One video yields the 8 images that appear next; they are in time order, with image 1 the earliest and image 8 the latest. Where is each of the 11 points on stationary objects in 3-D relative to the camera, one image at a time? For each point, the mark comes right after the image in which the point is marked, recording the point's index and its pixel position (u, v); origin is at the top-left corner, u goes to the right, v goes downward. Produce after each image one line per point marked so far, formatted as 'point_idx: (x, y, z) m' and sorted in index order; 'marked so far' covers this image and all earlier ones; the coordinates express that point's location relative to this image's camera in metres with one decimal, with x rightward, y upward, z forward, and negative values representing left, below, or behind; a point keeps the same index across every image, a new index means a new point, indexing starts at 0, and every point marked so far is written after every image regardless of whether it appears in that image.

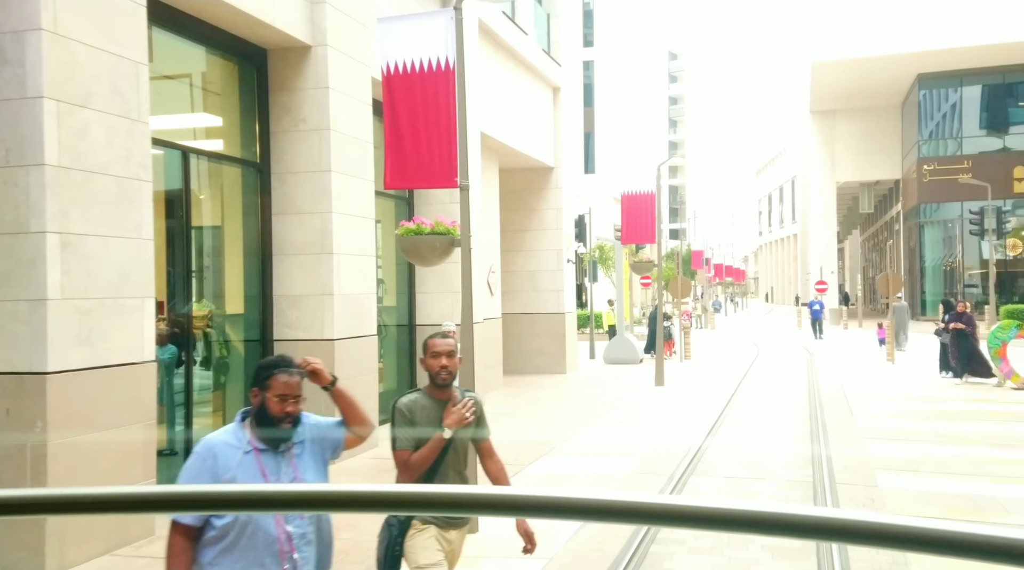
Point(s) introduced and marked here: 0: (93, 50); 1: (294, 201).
0: (-3.0, +1.7, +6.9) m
1: (-2.5, +1.0, +10.7) m
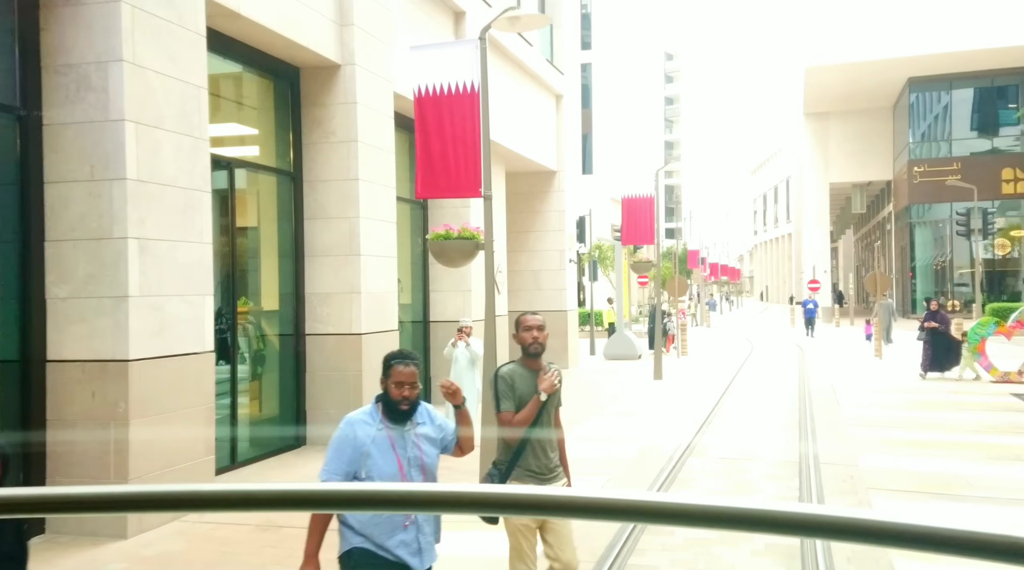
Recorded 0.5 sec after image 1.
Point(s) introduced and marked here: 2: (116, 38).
0: (-2.9, +1.7, +7.9) m
1: (-2.3, +1.0, +11.6) m
2: (-3.1, +1.9, +7.4) m
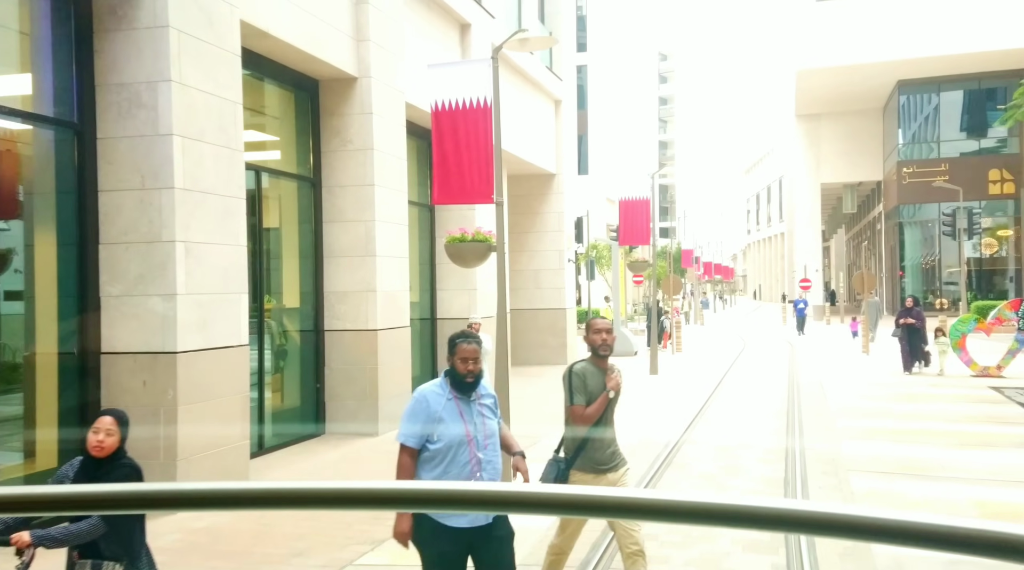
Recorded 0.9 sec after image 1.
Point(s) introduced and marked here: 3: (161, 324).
0: (-2.8, +1.7, +8.6) m
1: (-2.2, +1.0, +12.4) m
2: (-3.0, +1.9, +8.2) m
3: (-3.0, -0.3, +8.2) m
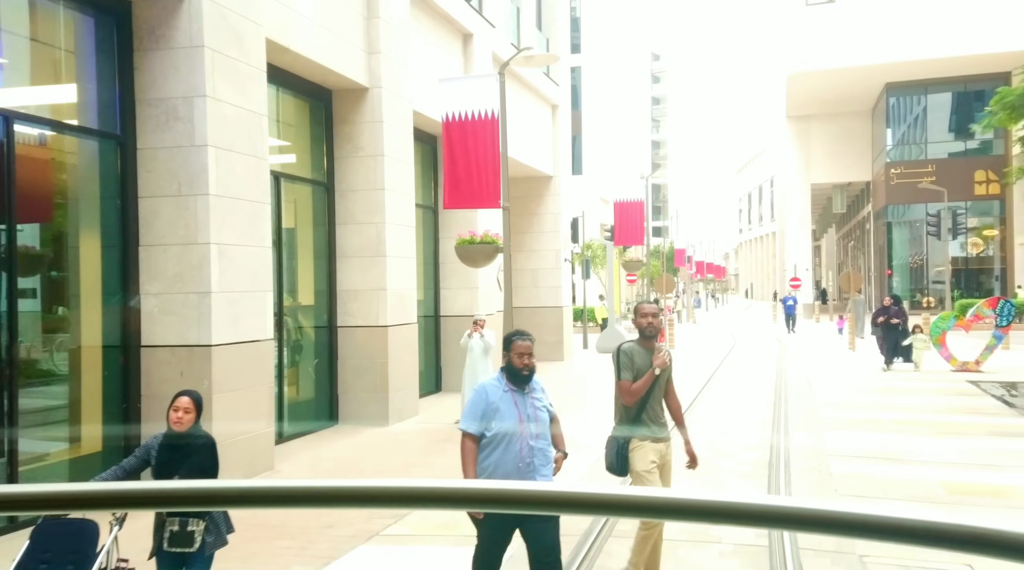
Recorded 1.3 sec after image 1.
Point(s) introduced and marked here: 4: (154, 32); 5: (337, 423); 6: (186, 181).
0: (-2.7, +1.7, +9.4) m
1: (-2.2, +1.0, +13.1) m
2: (-2.9, +1.9, +8.9) m
3: (-3.0, -0.3, +8.9) m
4: (-3.3, +2.4, +9.0) m
5: (-2.4, -1.9, +13.2) m
6: (-3.1, +1.0, +8.9) m
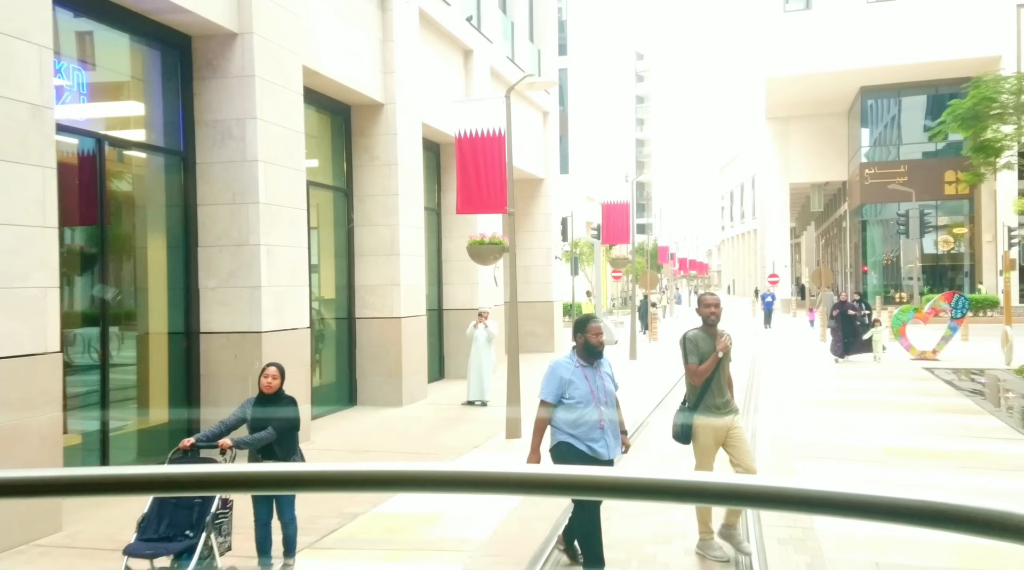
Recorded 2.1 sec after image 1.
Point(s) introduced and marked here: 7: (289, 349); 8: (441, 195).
0: (-2.7, +1.8, +10.8) m
1: (-2.2, +1.1, +14.6) m
2: (-2.8, +2.0, +10.4) m
3: (-2.9, -0.3, +10.4) m
4: (-3.3, +2.4, +10.4) m
5: (-2.4, -1.8, +14.7) m
6: (-3.0, +1.0, +10.4) m
7: (-2.6, -0.7, +10.9) m
8: (-1.3, +1.7, +17.9) m
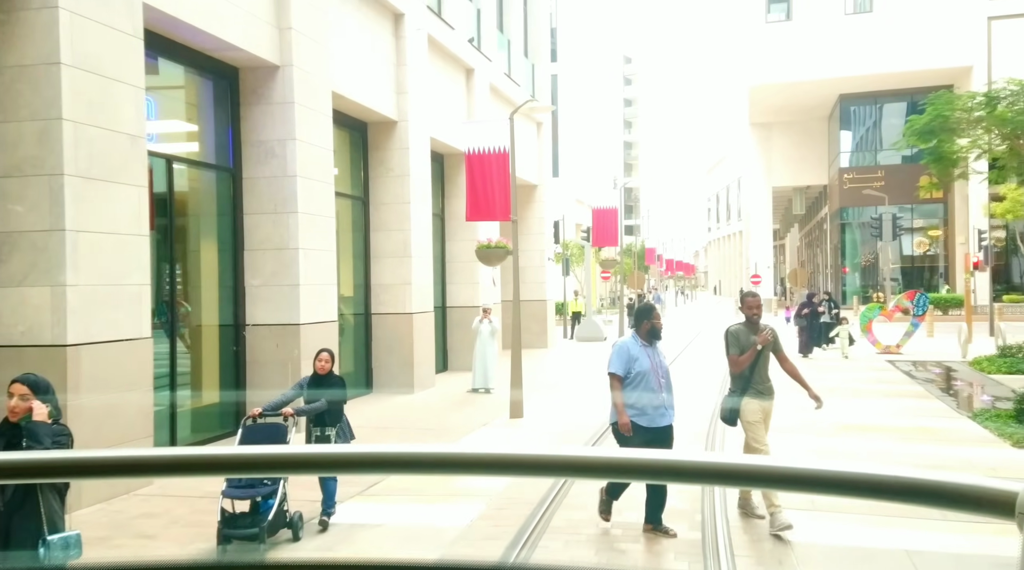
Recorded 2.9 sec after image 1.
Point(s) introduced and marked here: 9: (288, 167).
0: (-2.6, +1.8, +12.4) m
1: (-2.2, +1.1, +16.2) m
2: (-2.8, +2.0, +12.0) m
3: (-2.8, -0.3, +12.0) m
4: (-3.2, +2.4, +12.0) m
5: (-2.4, -1.8, +16.3) m
6: (-2.9, +1.1, +12.0) m
7: (-2.5, -0.7, +12.5) m
8: (-1.3, +1.7, +19.5) m
9: (-2.8, +1.5, +12.0) m
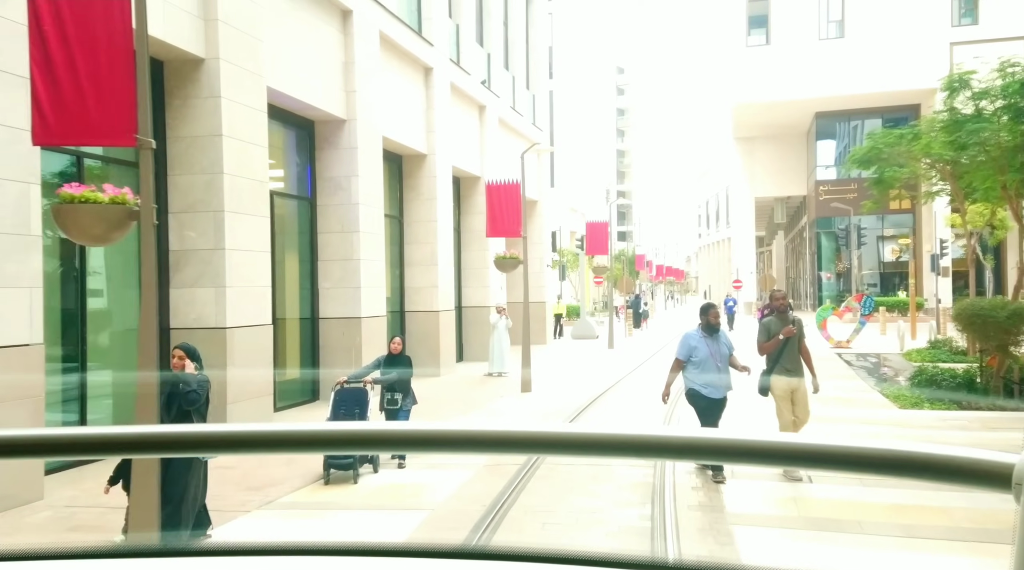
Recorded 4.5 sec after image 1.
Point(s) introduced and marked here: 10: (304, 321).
0: (-2.4, +1.8, +16.1) m
1: (-2.0, +1.0, +19.8) m
2: (-2.6, +2.0, +15.6) m
3: (-2.6, -0.3, +15.6) m
4: (-3.0, +2.4, +15.6) m
5: (-2.2, -1.9, +19.9) m
6: (-2.7, +1.0, +15.6) m
7: (-2.3, -0.8, +16.1) m
8: (-1.2, +1.6, +23.1) m
9: (-2.6, +1.4, +15.6) m
10: (-3.4, -0.6, +15.6) m
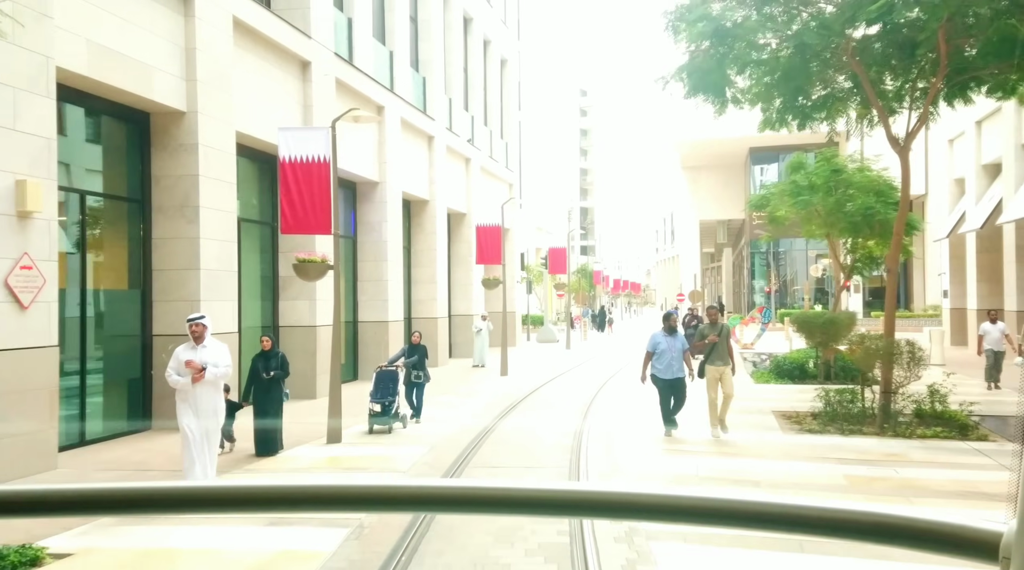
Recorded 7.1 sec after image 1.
0: (-2.8, +1.4, +22.7) m
1: (-2.6, +0.7, +26.4) m
2: (-3.0, +1.7, +22.2) m
3: (-3.0, -0.6, +22.2) m
4: (-3.4, +2.1, +22.2) m
5: (-2.8, -2.2, +26.4) m
6: (-3.1, +0.7, +22.2) m
7: (-2.8, -1.1, +22.7) m
8: (-1.8, +1.2, +29.8) m
9: (-3.0, +1.1, +22.2) m
10: (-3.8, -0.9, +22.2) m
